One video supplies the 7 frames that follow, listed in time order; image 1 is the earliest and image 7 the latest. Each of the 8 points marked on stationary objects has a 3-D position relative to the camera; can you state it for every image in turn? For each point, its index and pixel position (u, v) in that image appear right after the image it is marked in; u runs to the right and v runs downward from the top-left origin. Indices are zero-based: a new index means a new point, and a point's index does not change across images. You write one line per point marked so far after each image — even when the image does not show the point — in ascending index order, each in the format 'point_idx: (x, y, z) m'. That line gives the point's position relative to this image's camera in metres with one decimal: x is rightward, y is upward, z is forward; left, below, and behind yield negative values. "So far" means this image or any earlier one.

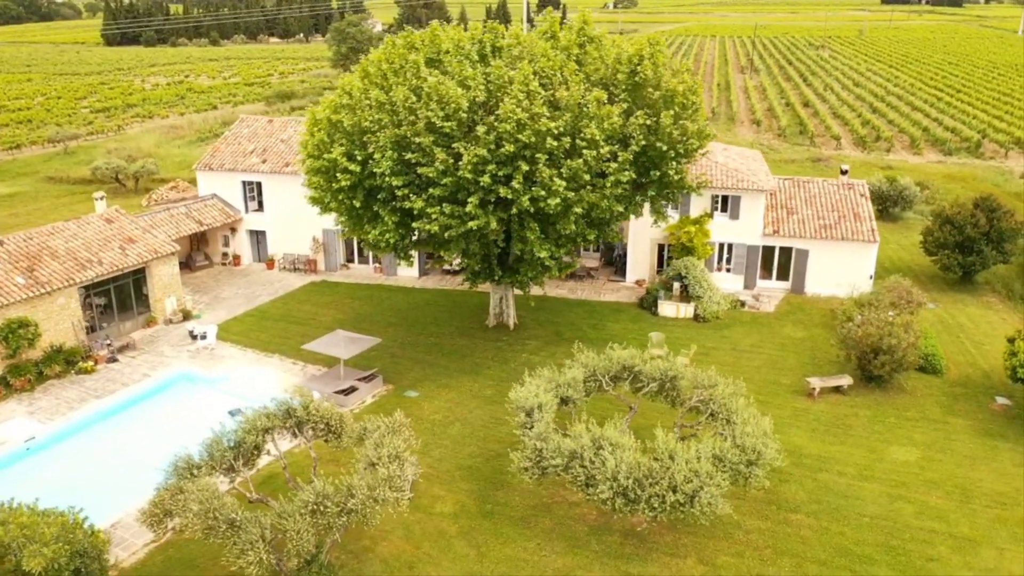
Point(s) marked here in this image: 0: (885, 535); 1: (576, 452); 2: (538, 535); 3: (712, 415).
0: (+8.8, -5.8, +18.6) m
1: (+1.5, -3.6, +17.1) m
2: (+0.6, -5.8, +18.5) m
3: (+4.9, -3.1, +19.3) m
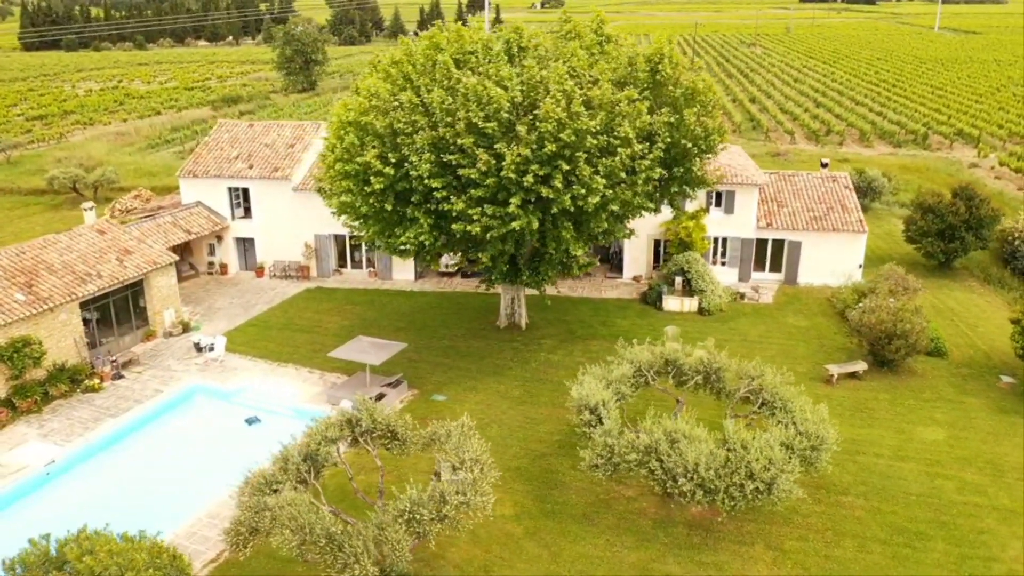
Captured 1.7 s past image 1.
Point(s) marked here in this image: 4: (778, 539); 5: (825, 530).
0: (+10.3, -5.5, +19.3) m
1: (+3.1, -3.5, +17.2) m
2: (+2.2, -5.7, +18.6) m
3: (+6.3, -2.9, +19.7) m
4: (+6.1, -5.8, +18.2) m
5: (+7.4, -5.7, +18.6) m
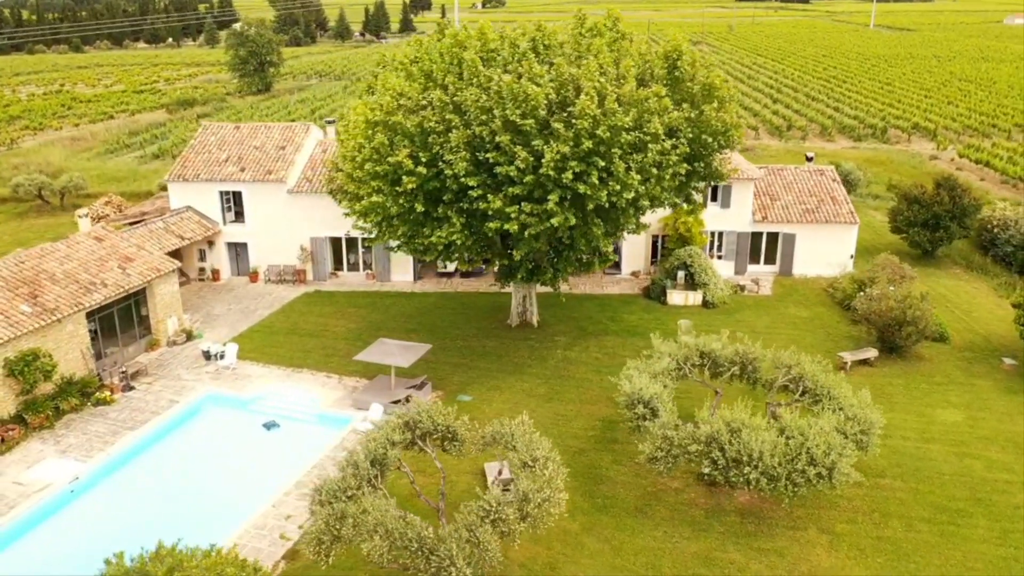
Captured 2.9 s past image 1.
0: (+11.6, -5.1, +20.0) m
1: (+4.4, -3.3, +17.4) m
2: (+3.5, -5.6, +18.7) m
3: (+7.5, -2.6, +20.1) m
4: (+7.5, -5.6, +18.7) m
5: (+8.7, -5.4, +19.1) m
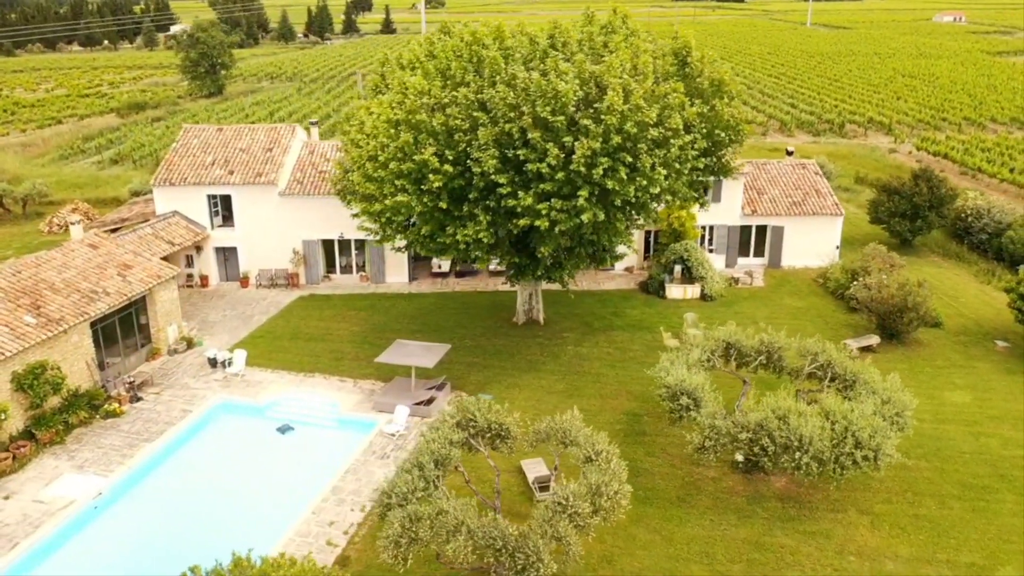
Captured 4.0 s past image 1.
0: (+12.6, -4.7, +20.8) m
1: (+5.6, -3.1, +17.8) m
2: (+4.6, -5.4, +19.0) m
3: (+8.4, -2.4, +20.6) m
4: (+8.6, -5.3, +19.2) m
5: (+9.8, -5.1, +19.7) m
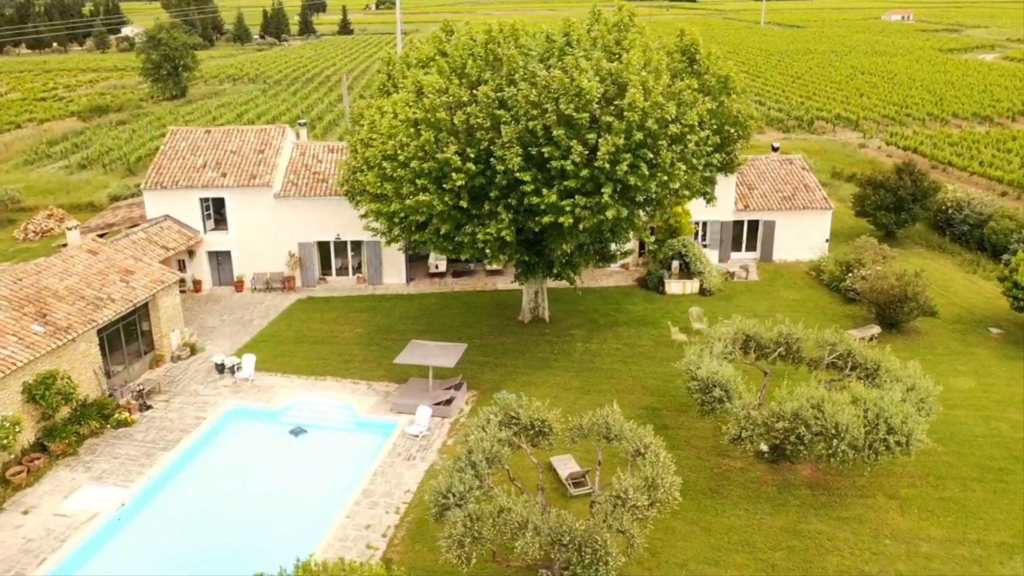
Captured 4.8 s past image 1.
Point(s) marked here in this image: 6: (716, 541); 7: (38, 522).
0: (+13.4, -4.4, +21.4) m
1: (+6.5, -2.9, +18.1) m
2: (+5.5, -5.2, +19.2) m
3: (+9.1, -2.1, +21.1) m
4: (+9.5, -5.0, +19.6) m
5: (+10.6, -4.8, +20.2) m
6: (+4.6, -5.7, +17.9) m
7: (-11.4, -5.6, +18.9) m
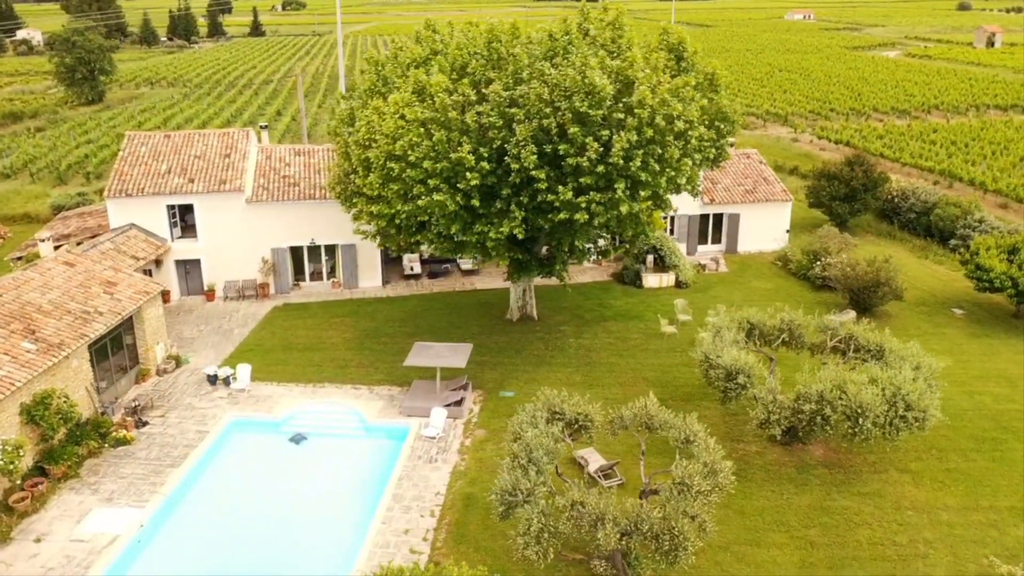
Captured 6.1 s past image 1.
0: (+13.9, -3.8, +22.9) m
1: (+7.3, -2.6, +18.9) m
2: (+6.3, -5.0, +19.9) m
3: (+9.7, -1.7, +22.1) m
4: (+10.2, -4.6, +20.7) m
5: (+11.3, -4.3, +21.4) m
6: (+5.6, -5.5, +18.5) m
7: (-10.4, -5.9, +17.9) m
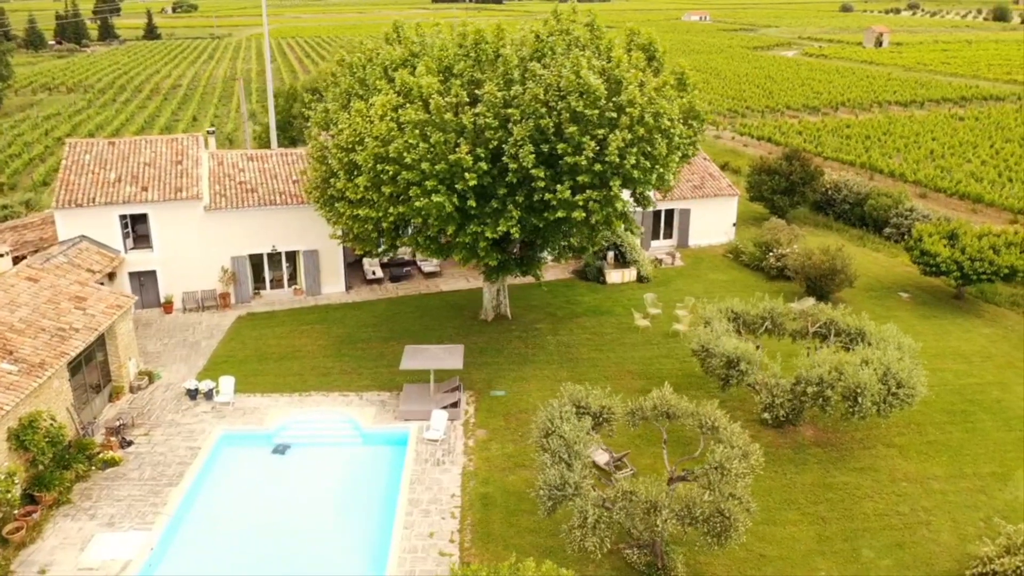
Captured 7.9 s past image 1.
0: (+13.8, -3.3, +24.6) m
1: (+7.7, -2.3, +19.9) m
2: (+6.7, -4.7, +20.8) m
3: (+9.6, -1.4, +23.4) m
4: (+10.4, -4.2, +22.0) m
5: (+11.4, -3.9, +22.8) m
6: (+6.1, -5.2, +19.3) m
7: (-9.7, -6.3, +17.0) m
